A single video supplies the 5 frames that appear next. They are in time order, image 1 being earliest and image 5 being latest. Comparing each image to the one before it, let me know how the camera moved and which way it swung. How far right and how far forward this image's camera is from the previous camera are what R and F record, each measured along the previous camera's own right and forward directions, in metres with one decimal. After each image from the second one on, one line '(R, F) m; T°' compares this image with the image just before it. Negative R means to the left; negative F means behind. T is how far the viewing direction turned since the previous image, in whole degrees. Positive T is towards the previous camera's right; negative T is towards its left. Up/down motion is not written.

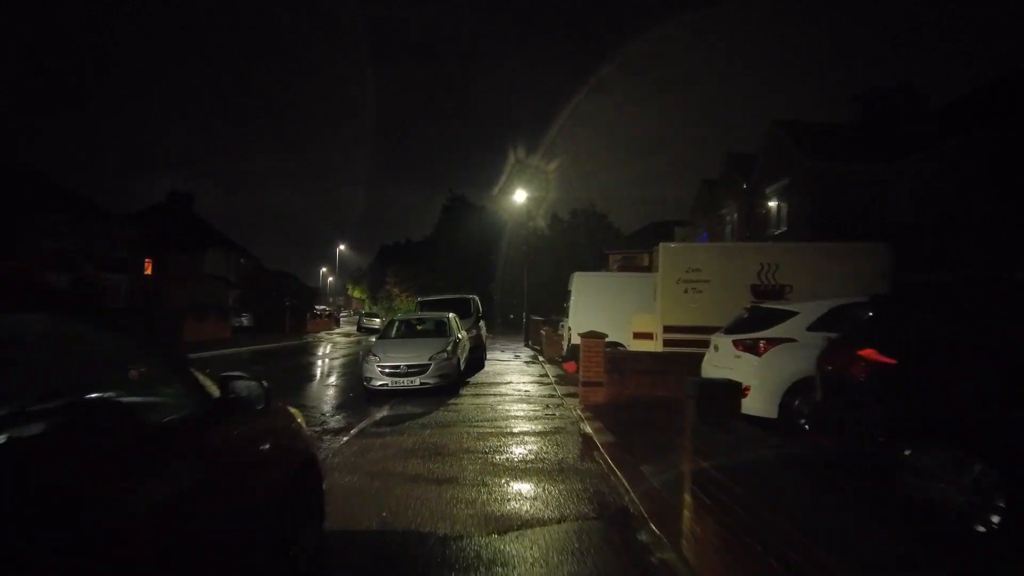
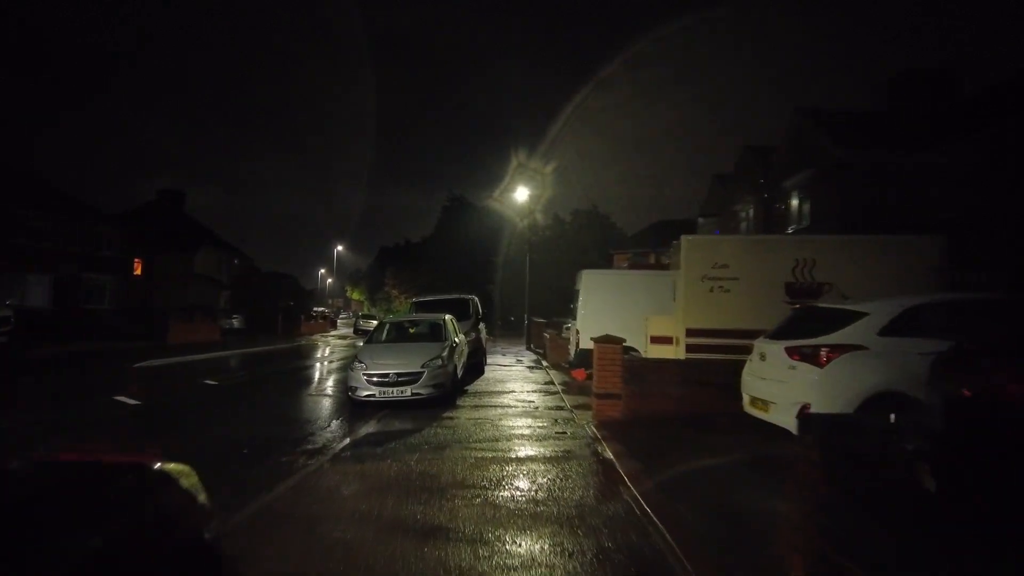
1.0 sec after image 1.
(0.0, +1.5) m; 0°
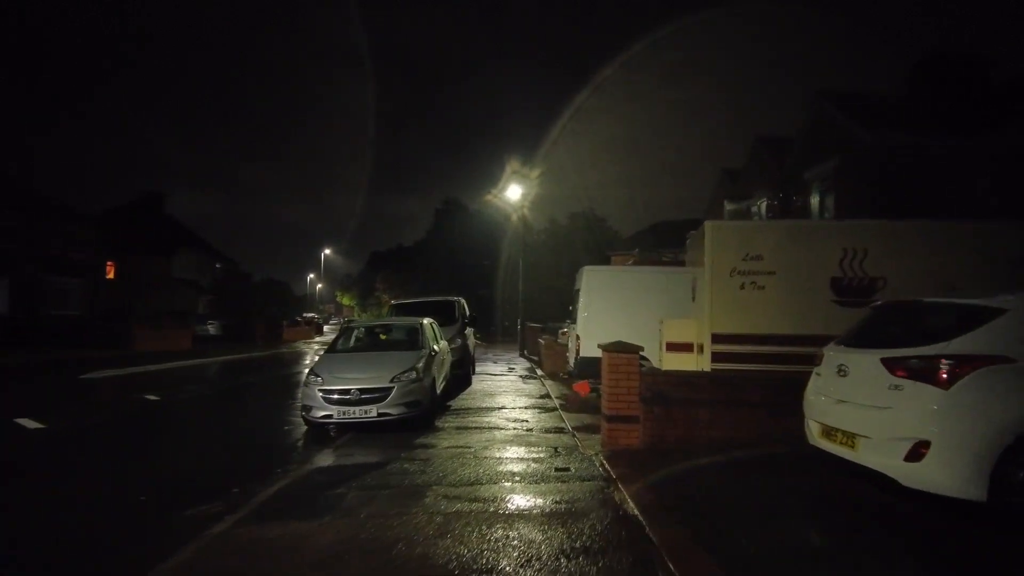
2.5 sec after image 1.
(+0.1, +2.1) m; 0°
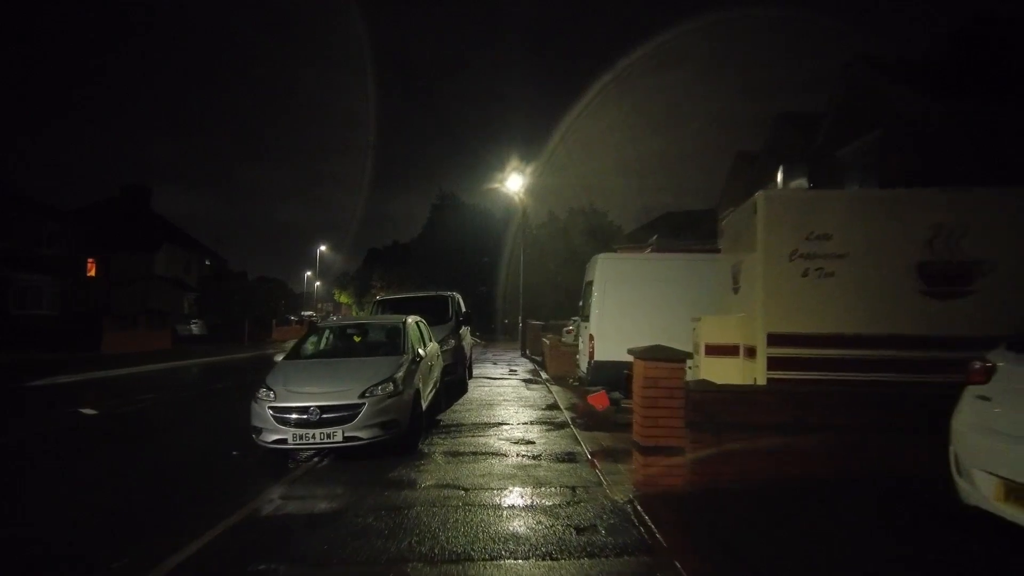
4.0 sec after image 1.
(0.0, +2.1) m; 0°
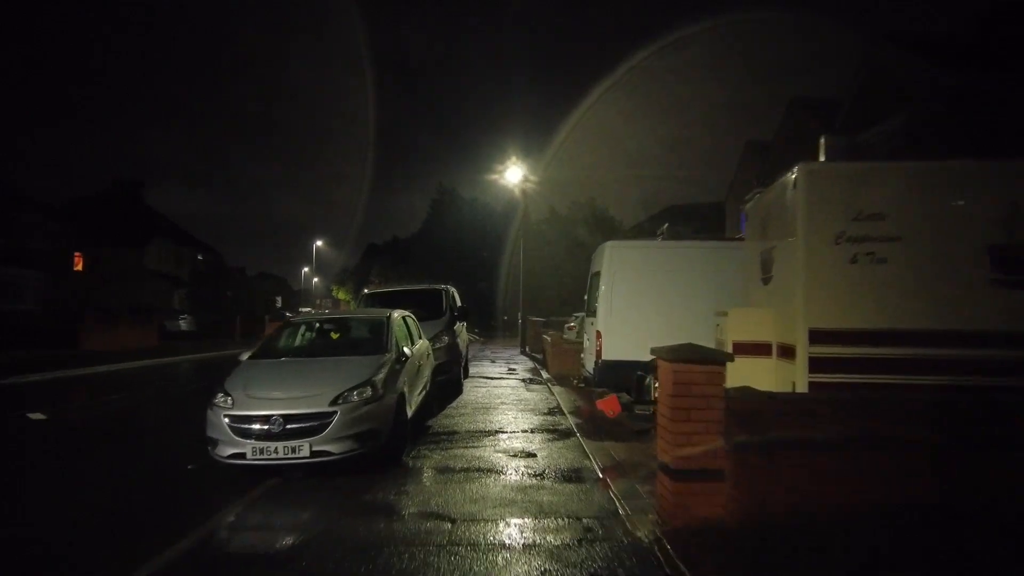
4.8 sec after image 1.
(0.0, +1.2) m; 0°
